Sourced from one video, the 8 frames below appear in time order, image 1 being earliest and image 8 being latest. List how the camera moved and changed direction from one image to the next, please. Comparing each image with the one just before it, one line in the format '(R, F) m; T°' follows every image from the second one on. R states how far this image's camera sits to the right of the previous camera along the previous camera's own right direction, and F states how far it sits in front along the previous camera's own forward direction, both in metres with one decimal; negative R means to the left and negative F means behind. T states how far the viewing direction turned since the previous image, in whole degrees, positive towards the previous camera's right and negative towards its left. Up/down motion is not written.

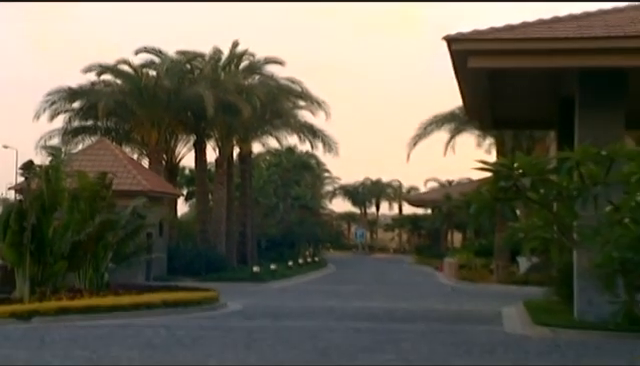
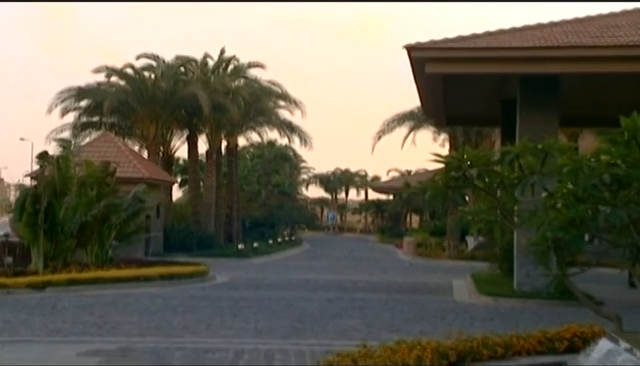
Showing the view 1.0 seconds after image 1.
(+0.5, -1.2) m; -1°
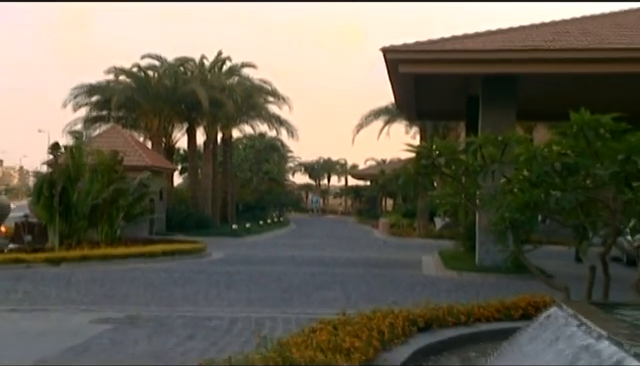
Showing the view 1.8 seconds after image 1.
(+0.2, -1.2) m; 0°
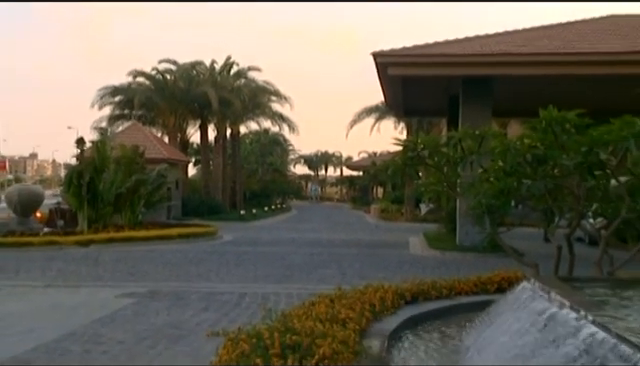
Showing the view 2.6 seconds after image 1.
(+0.1, -1.4) m; 0°
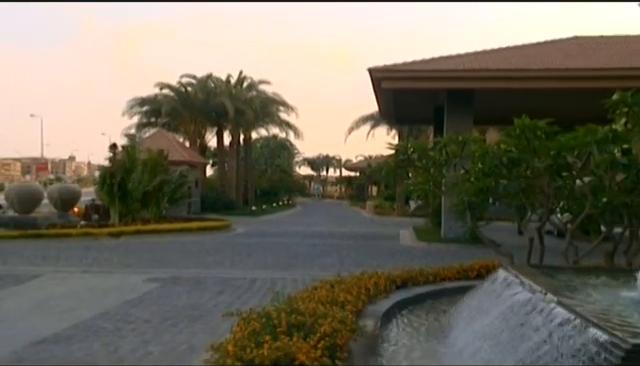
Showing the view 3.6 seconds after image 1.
(+0.1, -1.7) m; -1°
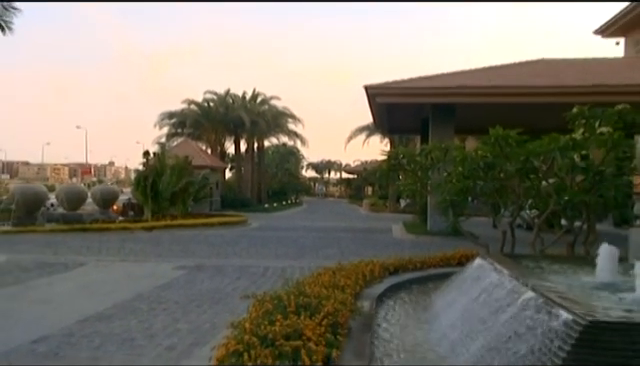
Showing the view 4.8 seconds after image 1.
(+0.2, -2.3) m; -1°
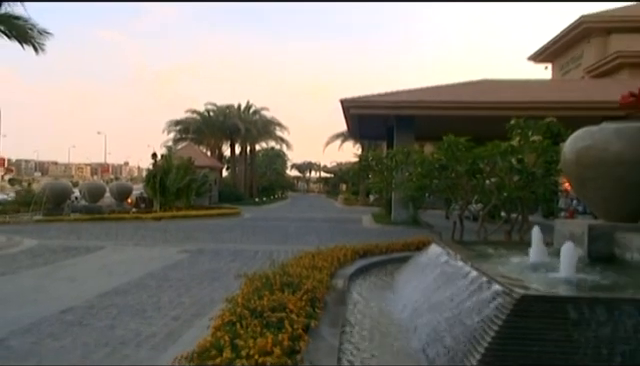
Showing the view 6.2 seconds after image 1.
(+0.2, -3.1) m; +1°
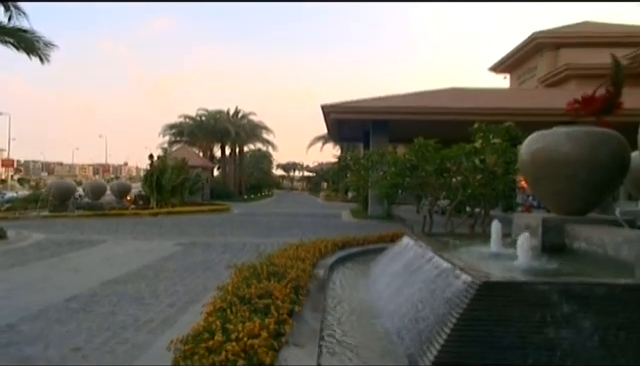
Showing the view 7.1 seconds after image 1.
(0.0, -1.9) m; +1°
